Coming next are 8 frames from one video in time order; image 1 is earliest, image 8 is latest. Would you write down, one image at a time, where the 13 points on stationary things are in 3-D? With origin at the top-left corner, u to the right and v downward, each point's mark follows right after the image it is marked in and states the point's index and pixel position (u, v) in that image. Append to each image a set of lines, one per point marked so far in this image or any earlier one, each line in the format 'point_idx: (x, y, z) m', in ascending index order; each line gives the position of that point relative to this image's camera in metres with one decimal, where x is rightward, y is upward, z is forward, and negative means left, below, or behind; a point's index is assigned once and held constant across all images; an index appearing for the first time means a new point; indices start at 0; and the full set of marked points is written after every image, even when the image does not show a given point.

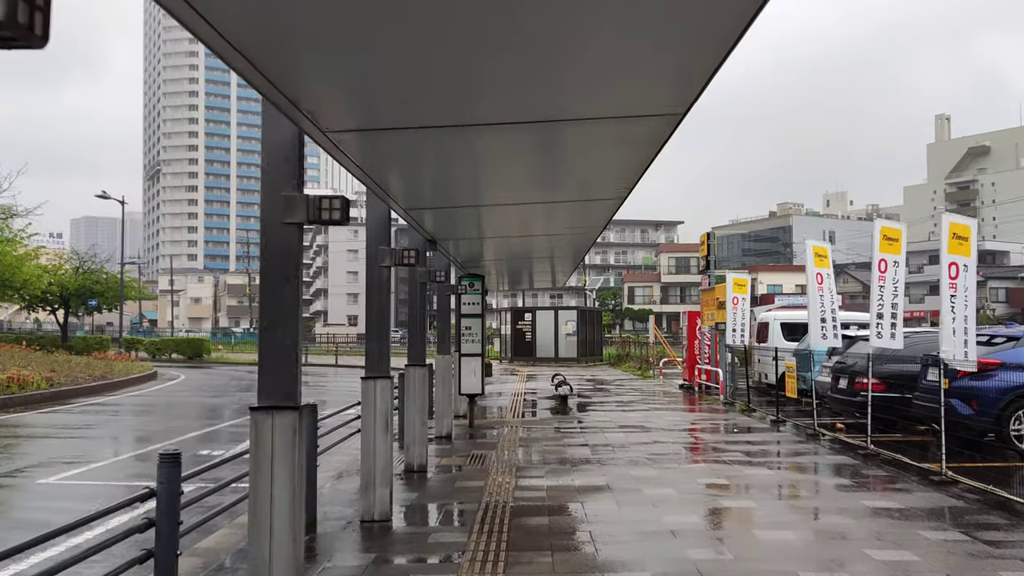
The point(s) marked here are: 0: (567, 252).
0: (+0.8, +0.5, +14.0) m
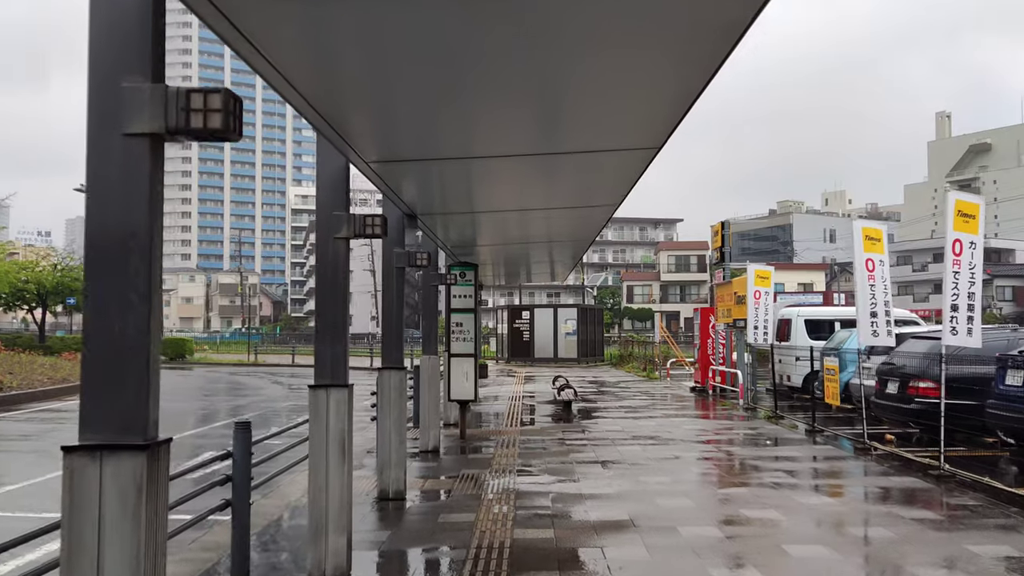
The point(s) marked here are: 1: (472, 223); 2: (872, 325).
0: (+0.8, +0.6, +12.4) m
1: (-0.5, +0.8, +9.6) m
2: (+4.2, -0.4, +9.6) m
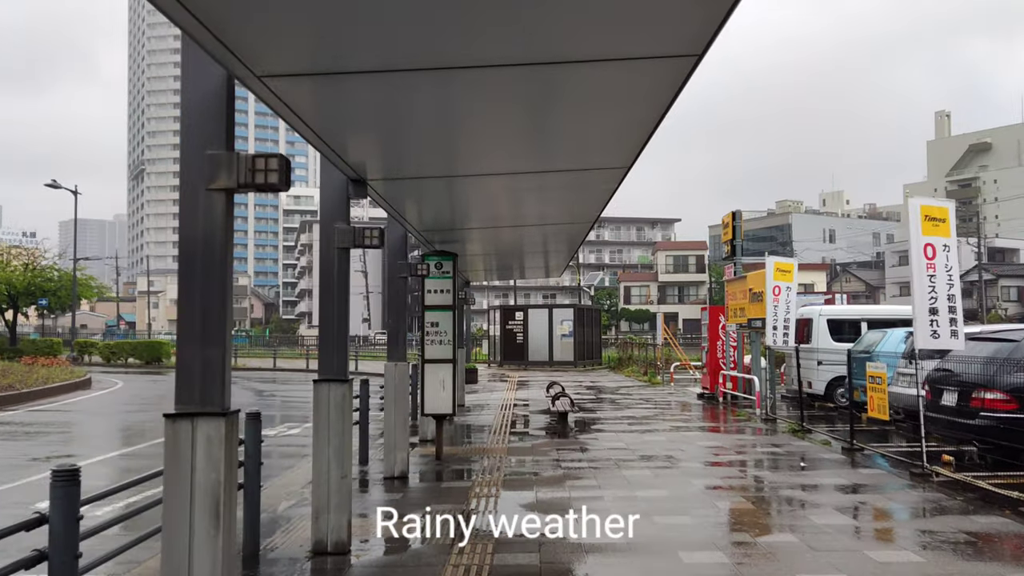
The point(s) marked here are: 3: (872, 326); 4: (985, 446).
0: (+0.6, +0.7, +10.7) m
1: (-0.6, +0.9, +7.9) m
2: (+4.0, -0.3, +7.9) m
3: (+6.3, -0.7, +14.5) m
4: (+4.8, -1.6, +8.4) m
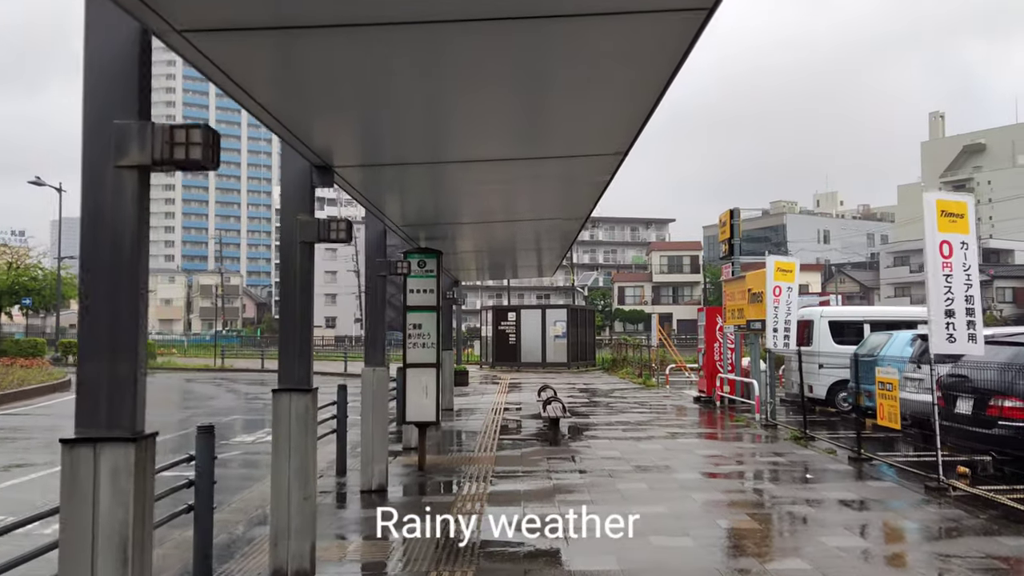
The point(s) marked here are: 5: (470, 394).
0: (+0.4, +0.7, +10.1) m
1: (-0.8, +0.9, +7.3) m
2: (+3.9, -0.3, +7.4) m
3: (+6.2, -0.7, +14.0) m
4: (+4.7, -1.6, +7.9) m
5: (-1.0, -2.5, +19.5) m
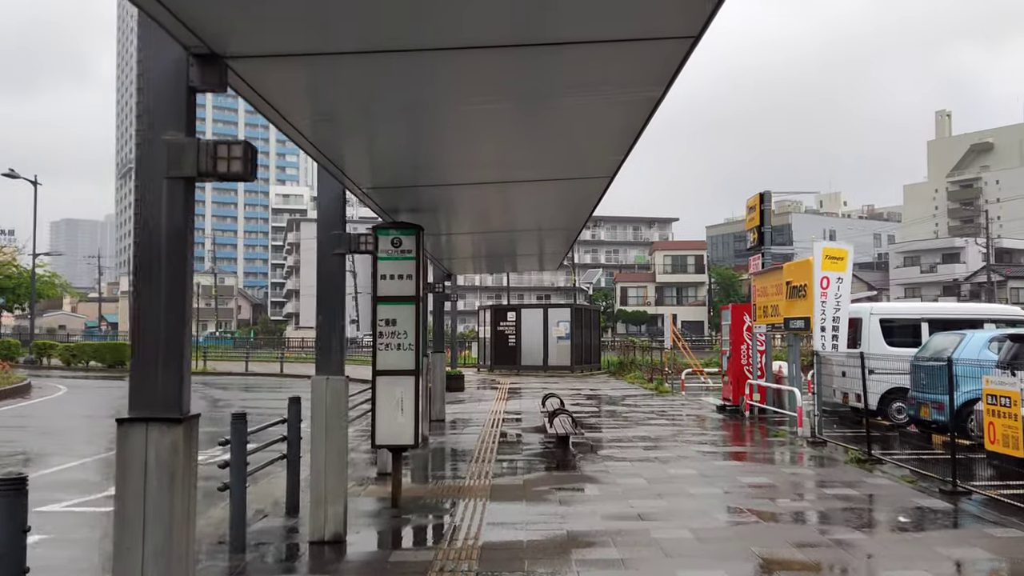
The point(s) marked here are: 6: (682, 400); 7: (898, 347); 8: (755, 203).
0: (+0.5, +0.8, +8.2) m
1: (-0.8, +1.0, +5.4) m
2: (+3.9, -0.2, +5.4) m
3: (+6.2, -0.6, +12.1) m
4: (+4.7, -1.5, +6.0) m
5: (-1.0, -2.4, +17.5) m
6: (+3.7, -2.4, +17.8) m
7: (+5.6, -0.9, +12.1) m
8: (+4.2, +1.5, +14.5) m
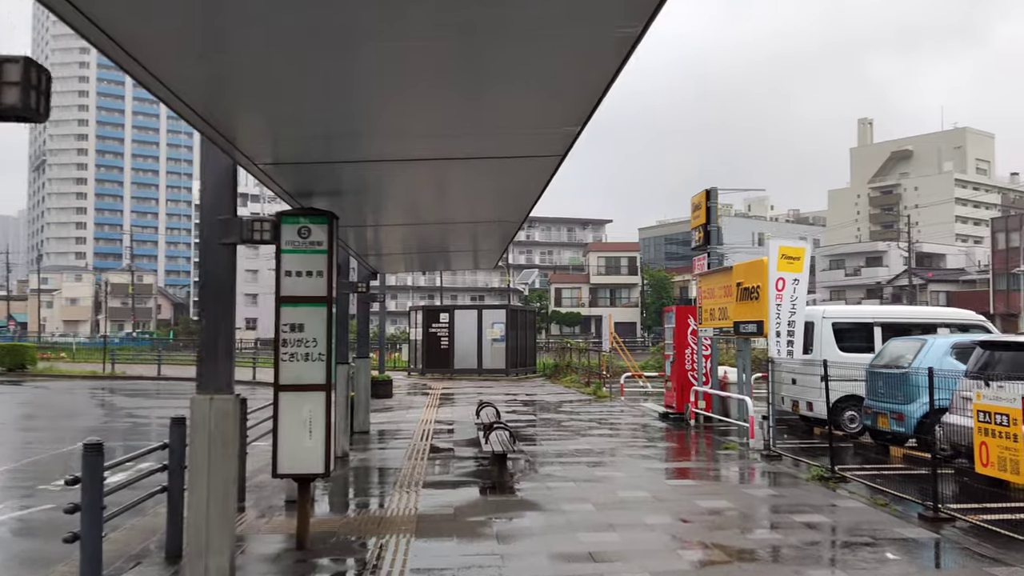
0: (-0.1, +0.8, +7.2) m
1: (-1.1, +1.0, +4.3) m
2: (+3.5, -0.2, +4.7) m
3: (+5.2, -0.6, +11.5) m
4: (+4.3, -1.5, +5.4) m
5: (-2.4, -2.4, +16.4) m
6: (+2.3, -2.4, +17.0) m
7: (+4.7, -0.9, +11.5) m
8: (+3.1, +1.5, +13.8) m
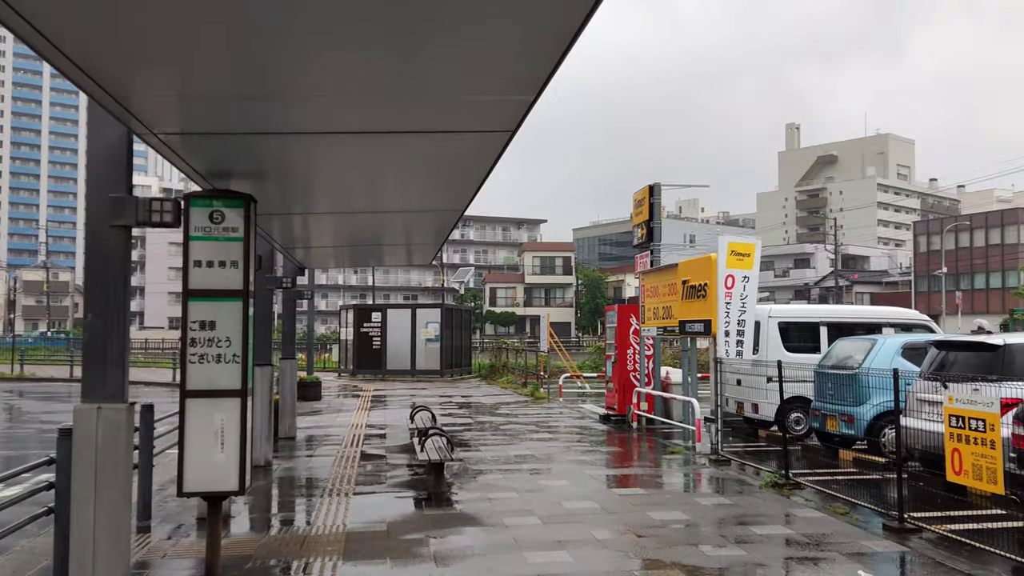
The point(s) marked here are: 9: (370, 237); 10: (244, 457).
0: (-0.6, +0.9, +6.6) m
1: (-1.4, +1.0, +3.6) m
2: (+3.2, -0.2, +4.4) m
3: (+4.4, -0.6, +11.3) m
4: (+3.9, -1.5, +5.1) m
5: (-3.6, -2.3, +15.6) m
6: (+1.0, -2.4, +16.5) m
7: (+3.9, -0.9, +11.3) m
8: (+2.1, +1.5, +13.4) m
9: (-1.7, +0.6, +10.0) m
10: (-1.7, -1.1, +5.3) m
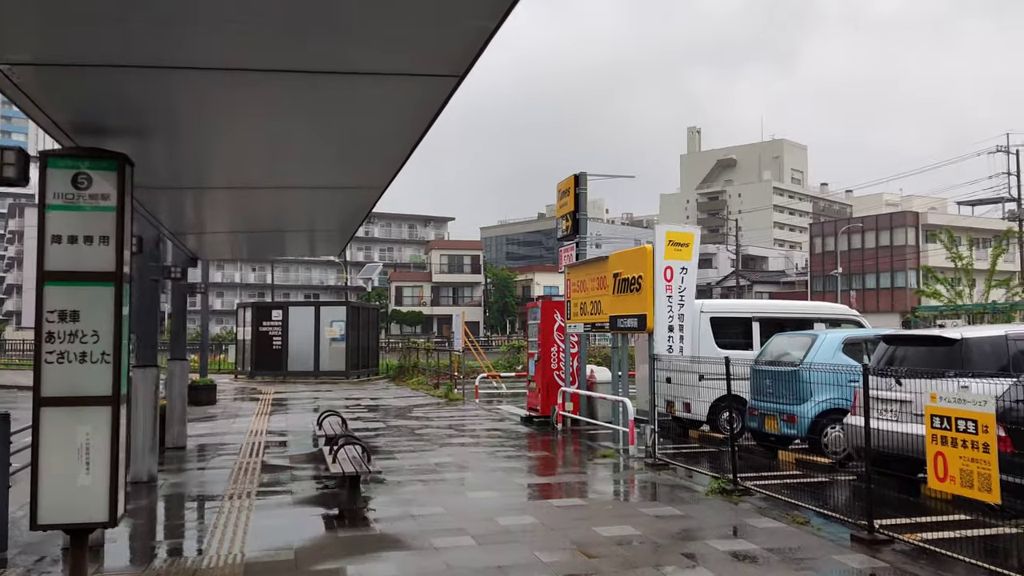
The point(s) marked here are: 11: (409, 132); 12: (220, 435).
0: (-1.1, +1.0, +5.7) m
1: (-1.5, +1.1, +2.6) m
2: (+2.9, -0.2, +3.9) m
3: (+3.3, -0.5, +11.0) m
4: (+3.6, -1.4, +4.7) m
5: (-5.1, -2.2, +14.3) m
6: (-0.7, -2.3, +15.8) m
7: (+2.8, -0.8, +10.8) m
8: (+0.8, +1.6, +12.8) m
9: (-2.6, +0.7, +8.9) m
10: (-2.0, -1.0, +4.3) m
11: (-0.6, +1.0, +5.1) m
12: (-4.3, -2.1, +12.2) m
